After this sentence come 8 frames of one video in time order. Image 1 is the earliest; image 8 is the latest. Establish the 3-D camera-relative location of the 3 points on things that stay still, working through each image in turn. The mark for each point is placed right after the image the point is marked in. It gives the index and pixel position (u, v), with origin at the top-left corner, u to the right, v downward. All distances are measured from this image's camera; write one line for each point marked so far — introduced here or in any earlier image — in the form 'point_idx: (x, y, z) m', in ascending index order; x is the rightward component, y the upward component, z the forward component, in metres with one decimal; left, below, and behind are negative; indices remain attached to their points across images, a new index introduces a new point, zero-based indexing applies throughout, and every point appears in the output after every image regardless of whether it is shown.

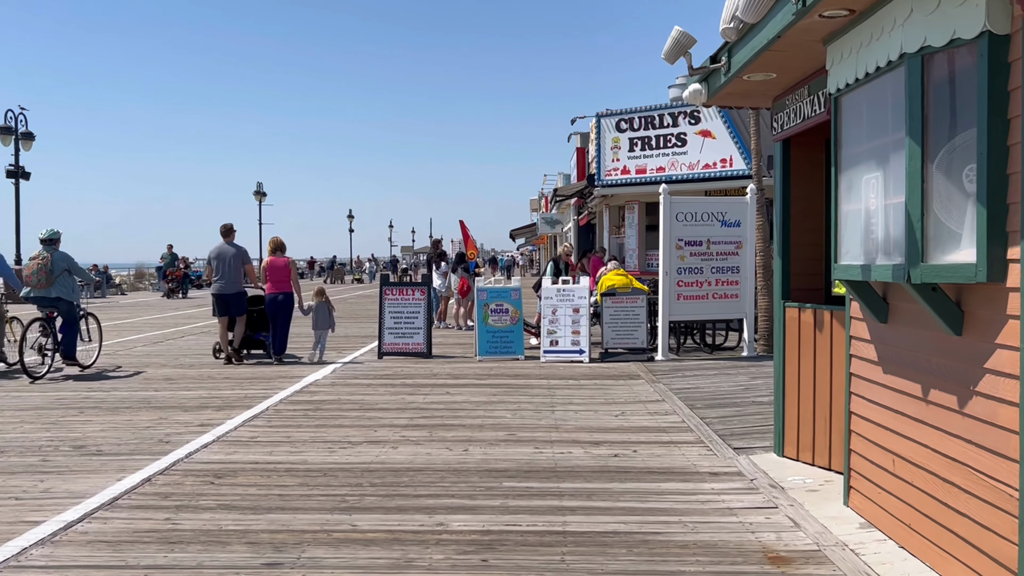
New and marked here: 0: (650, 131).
0: (+2.7, +3.0, +17.3) m
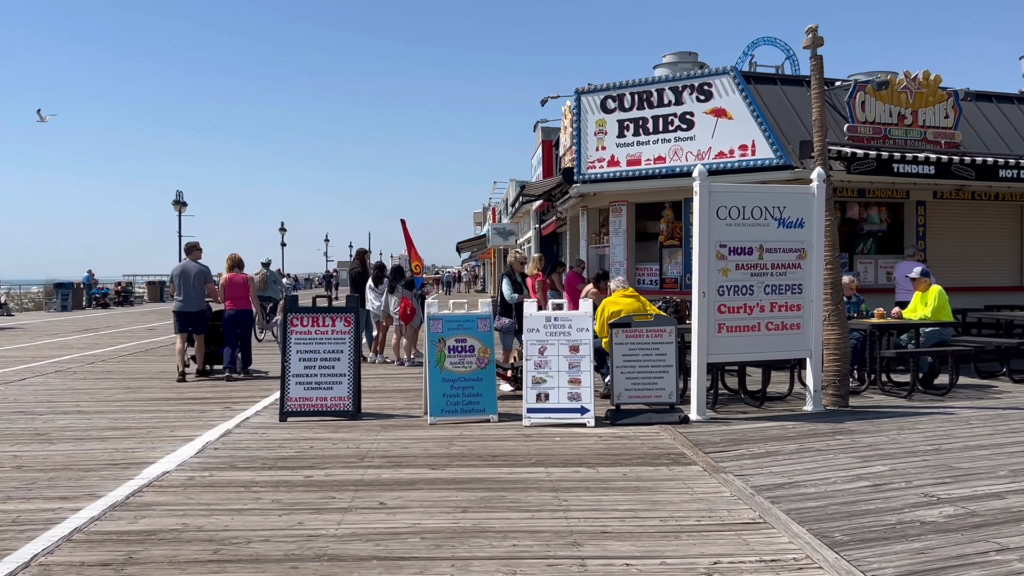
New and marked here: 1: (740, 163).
0: (+2.0, +2.7, +13.6) m
1: (+3.3, +1.8, +12.8) m
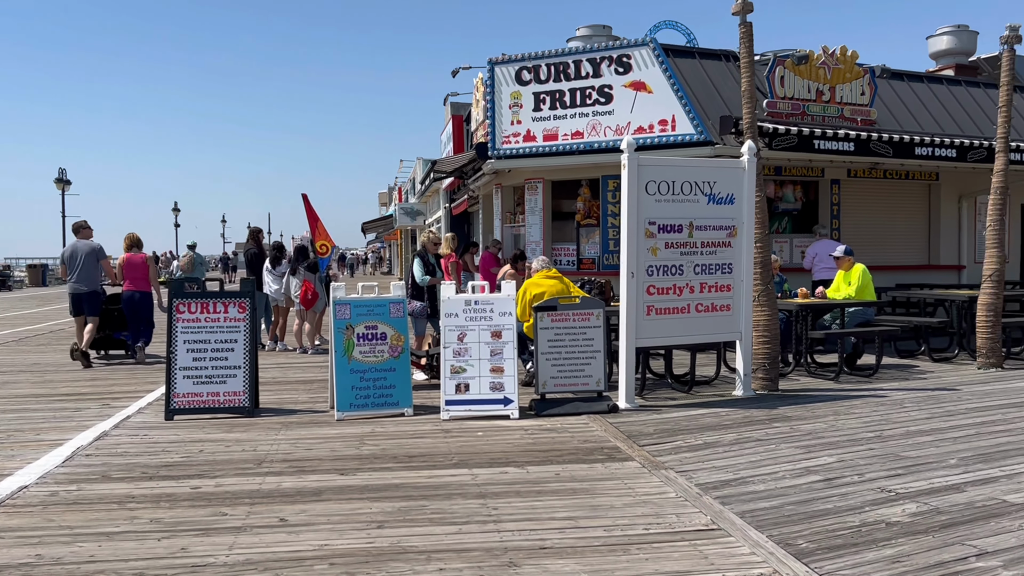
0: (+0.7, +3.0, +13.0) m
1: (+2.0, +2.1, +12.4) m
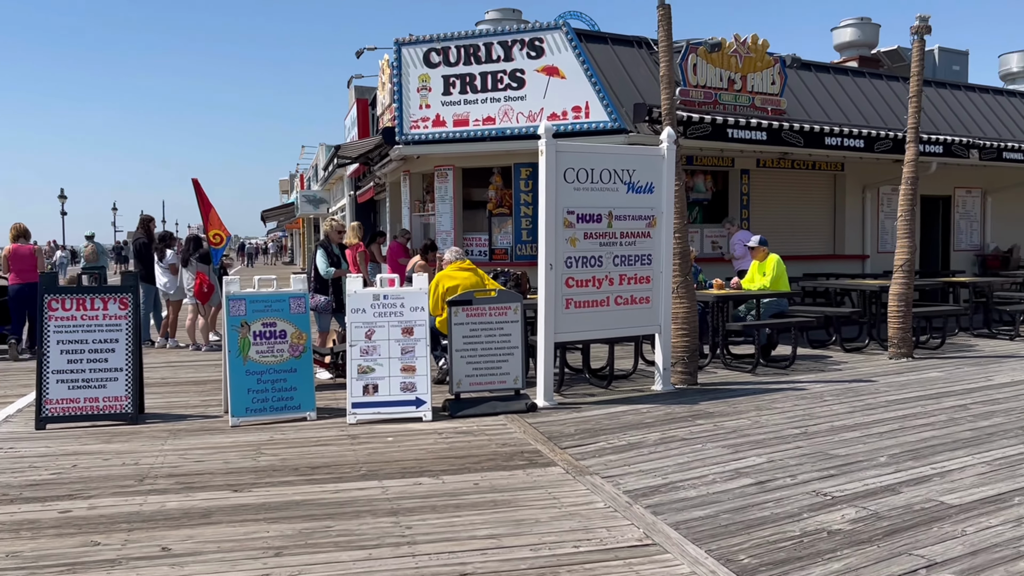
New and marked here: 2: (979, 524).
0: (-0.5, +3.1, +12.5) m
1: (+0.8, +2.2, +12.0) m
2: (+2.2, -1.1, +4.3) m
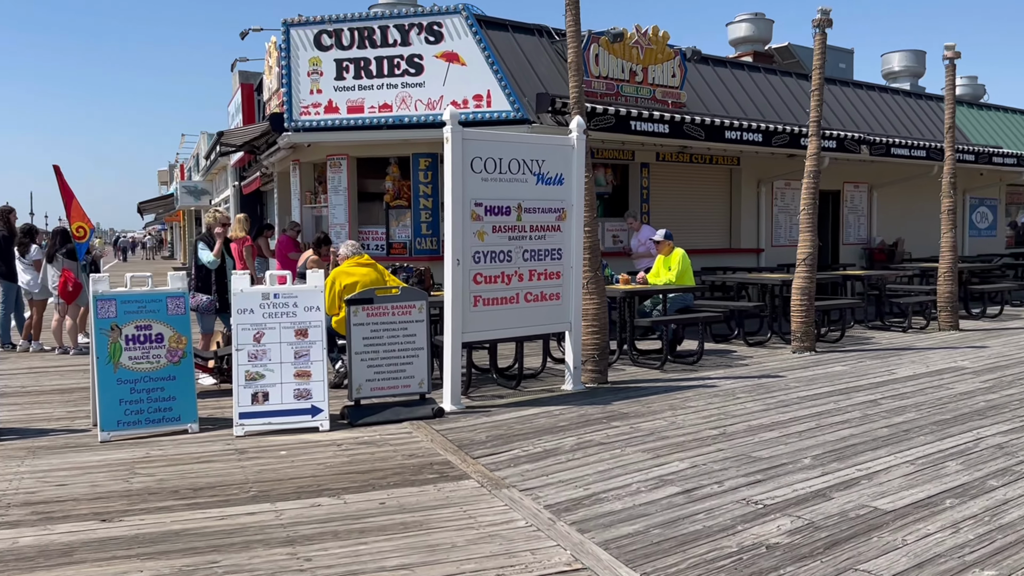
0: (-1.9, +3.1, +11.9) m
1: (-0.5, +2.2, +11.6) m
2: (+1.9, -1.1, +4.1) m
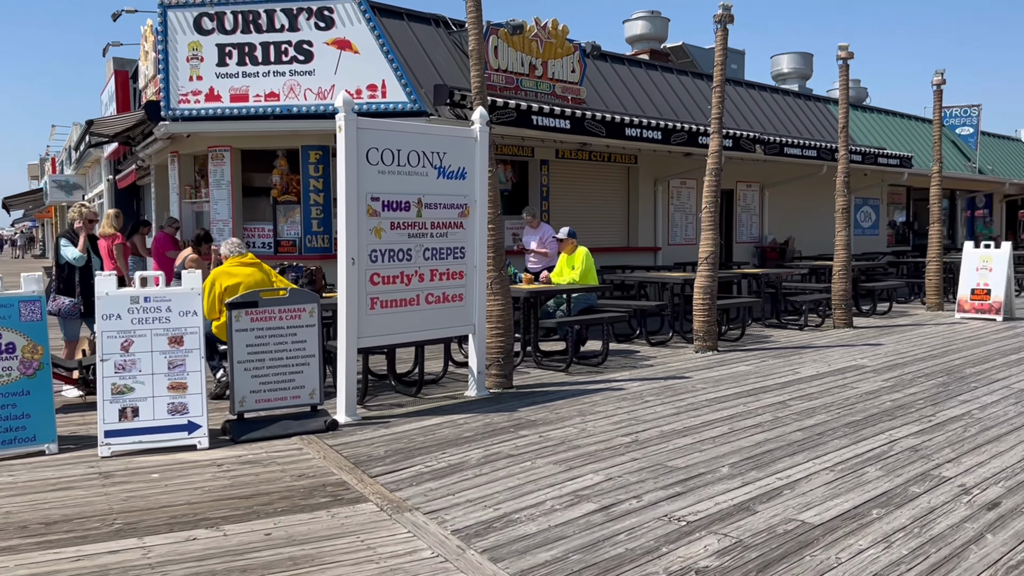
0: (-3.2, +3.1, +11.1) m
1: (-1.8, +2.2, +11.0) m
2: (+1.5, -1.1, +3.9) m
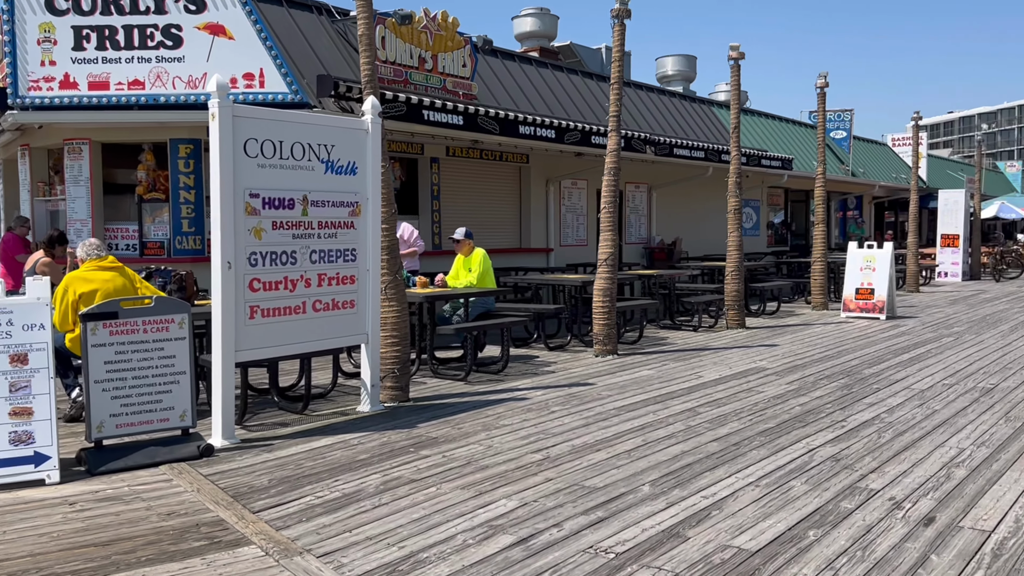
0: (-4.5, +3.1, +10.1) m
1: (-3.0, +2.2, +10.2) m
2: (+1.1, -1.1, +3.5) m
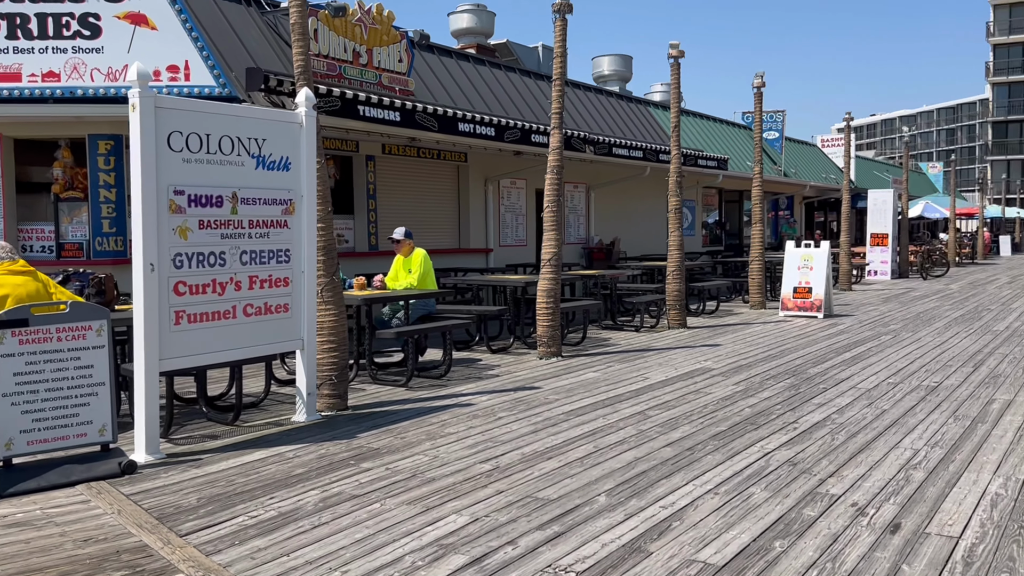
0: (-5.2, +3.0, +9.5) m
1: (-3.7, +2.1, +9.7) m
2: (+0.9, -1.1, +3.4) m
